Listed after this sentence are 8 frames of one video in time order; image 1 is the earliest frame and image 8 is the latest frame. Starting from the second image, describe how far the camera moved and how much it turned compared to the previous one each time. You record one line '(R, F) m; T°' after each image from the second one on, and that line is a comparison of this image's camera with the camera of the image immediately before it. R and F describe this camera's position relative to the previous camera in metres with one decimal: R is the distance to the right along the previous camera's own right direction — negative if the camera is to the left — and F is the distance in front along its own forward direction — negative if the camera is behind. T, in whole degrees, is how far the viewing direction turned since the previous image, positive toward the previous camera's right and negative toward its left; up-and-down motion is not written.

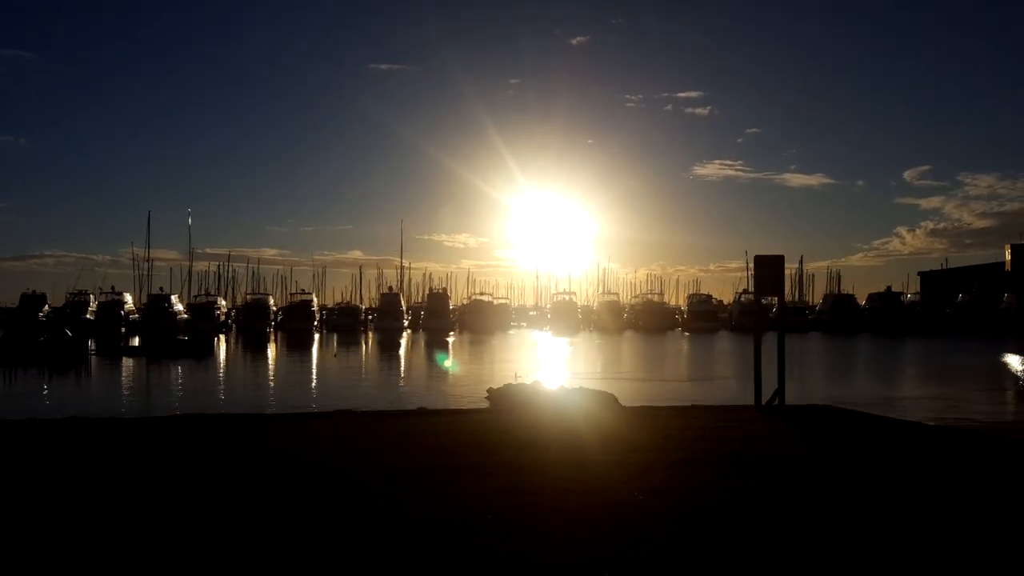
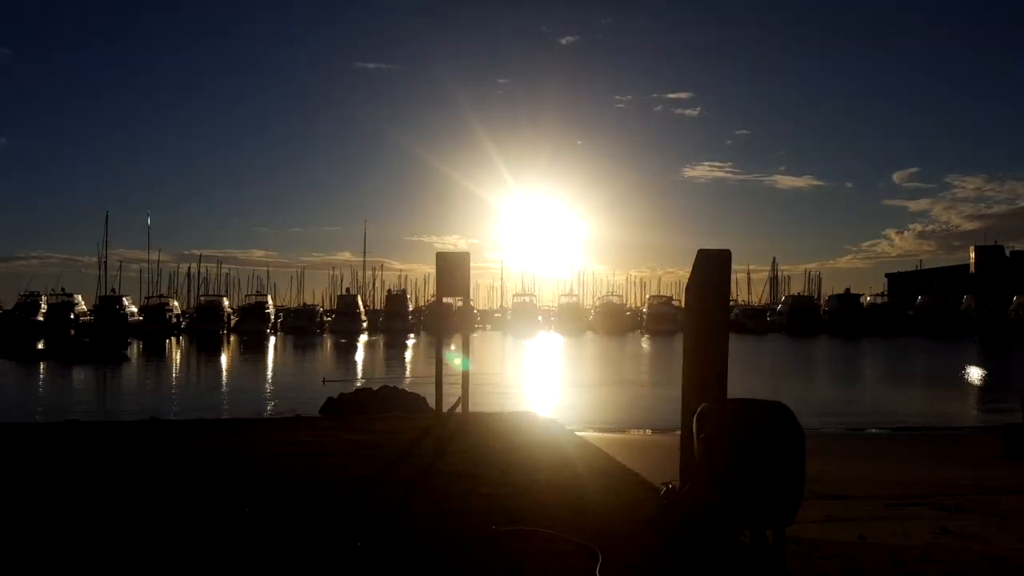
(+2.1, +0.5) m; 0°
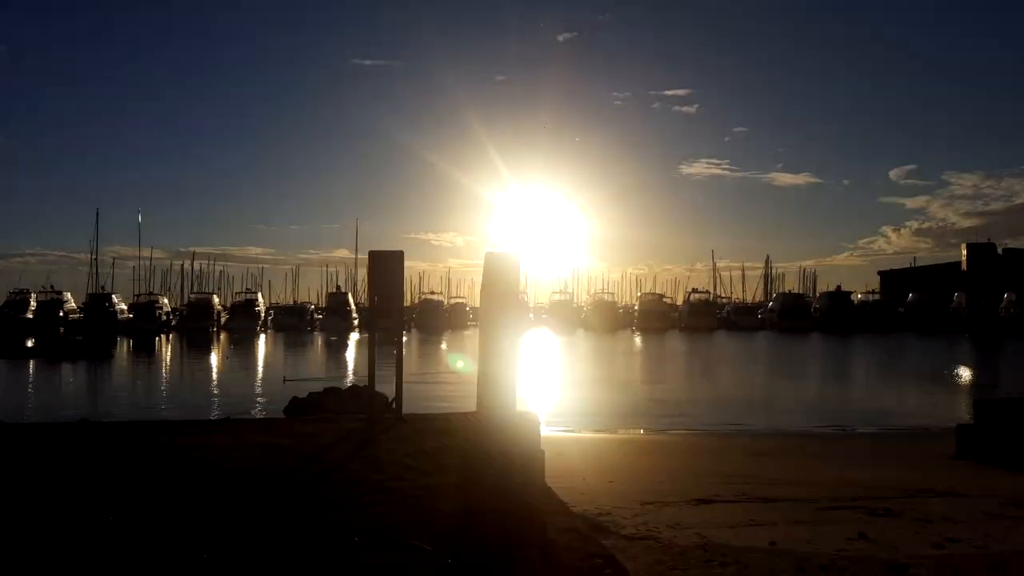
(+0.4, +0.1) m; 0°
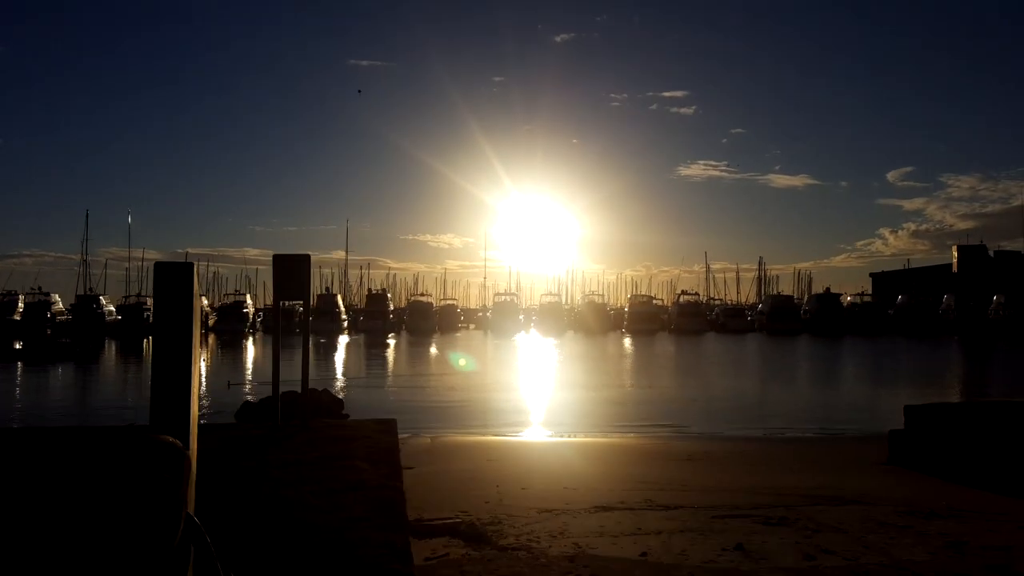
(+0.6, +0.1) m; 0°
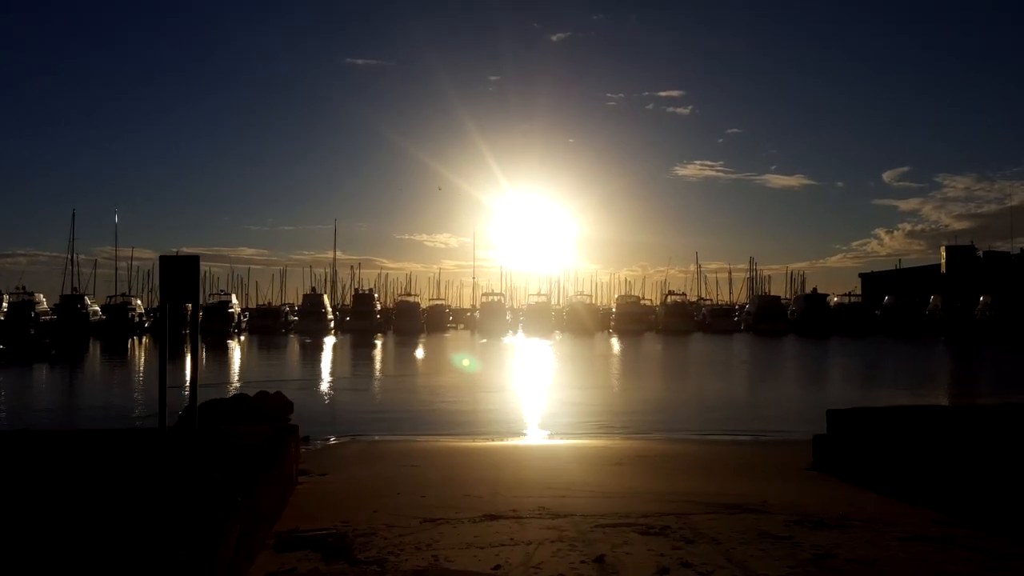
(+0.6, +0.1) m; 0°
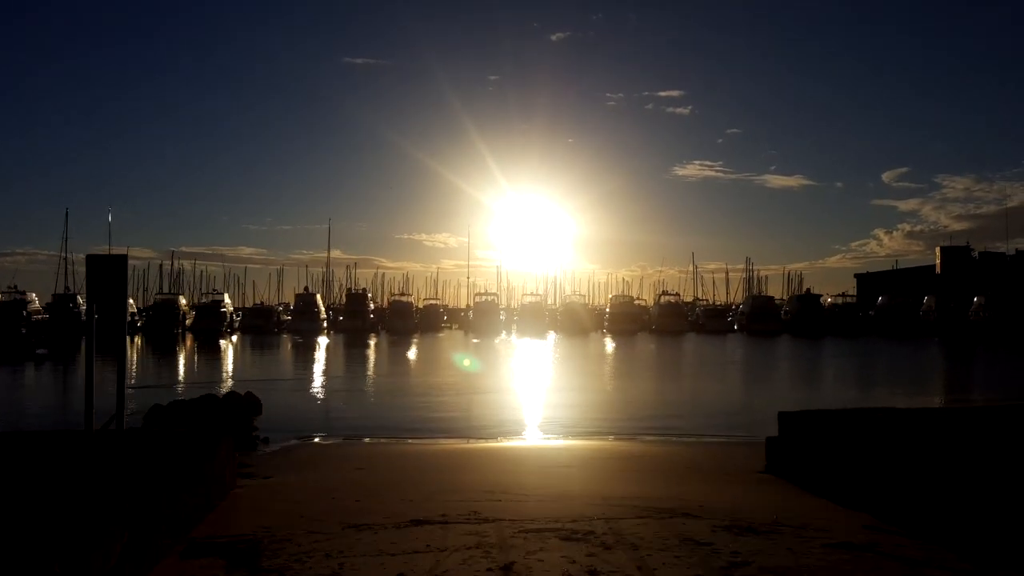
(+0.4, +0.1) m; 0°
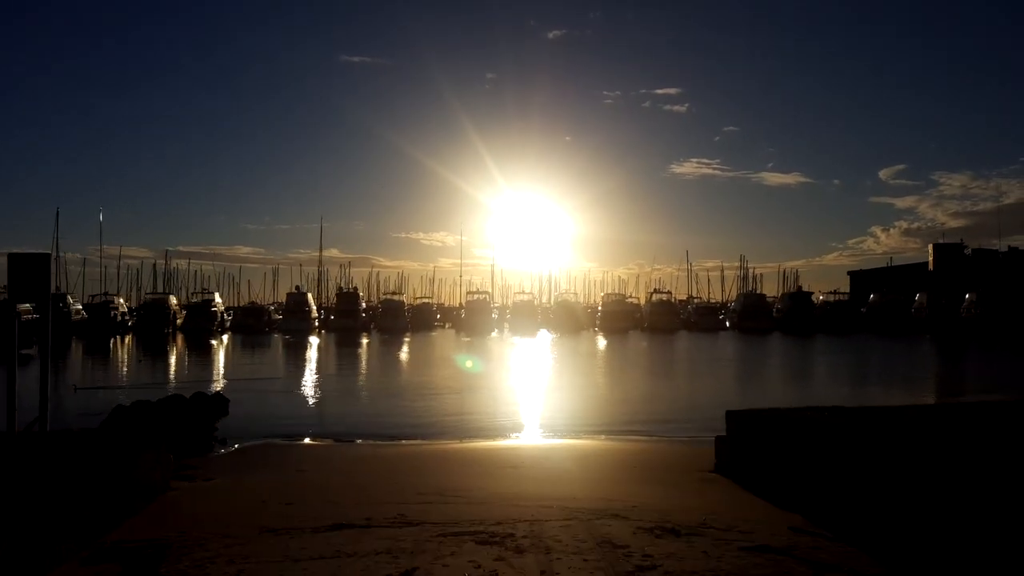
(+0.4, +0.1) m; 0°
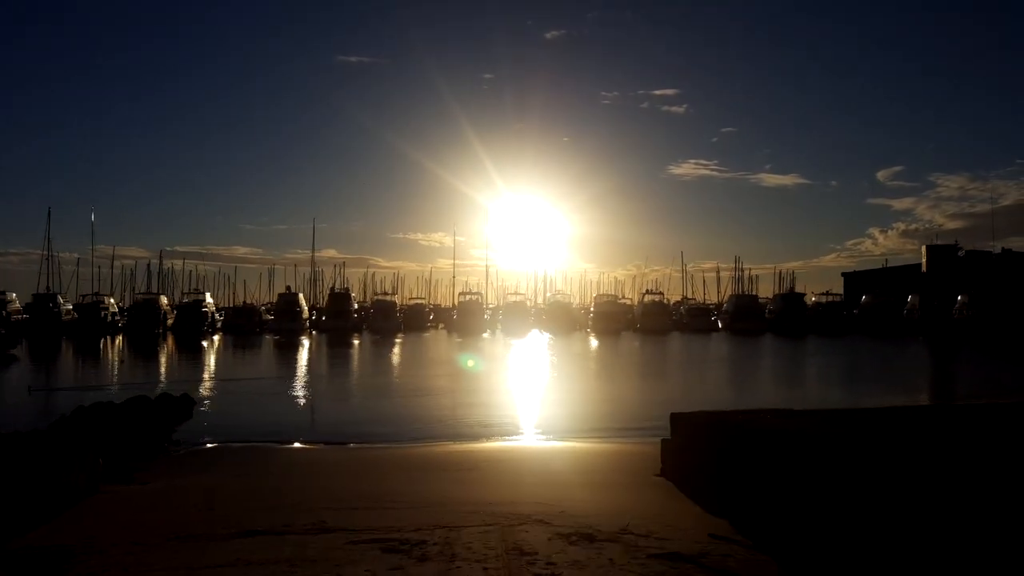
(+0.4, +0.1) m; 0°
